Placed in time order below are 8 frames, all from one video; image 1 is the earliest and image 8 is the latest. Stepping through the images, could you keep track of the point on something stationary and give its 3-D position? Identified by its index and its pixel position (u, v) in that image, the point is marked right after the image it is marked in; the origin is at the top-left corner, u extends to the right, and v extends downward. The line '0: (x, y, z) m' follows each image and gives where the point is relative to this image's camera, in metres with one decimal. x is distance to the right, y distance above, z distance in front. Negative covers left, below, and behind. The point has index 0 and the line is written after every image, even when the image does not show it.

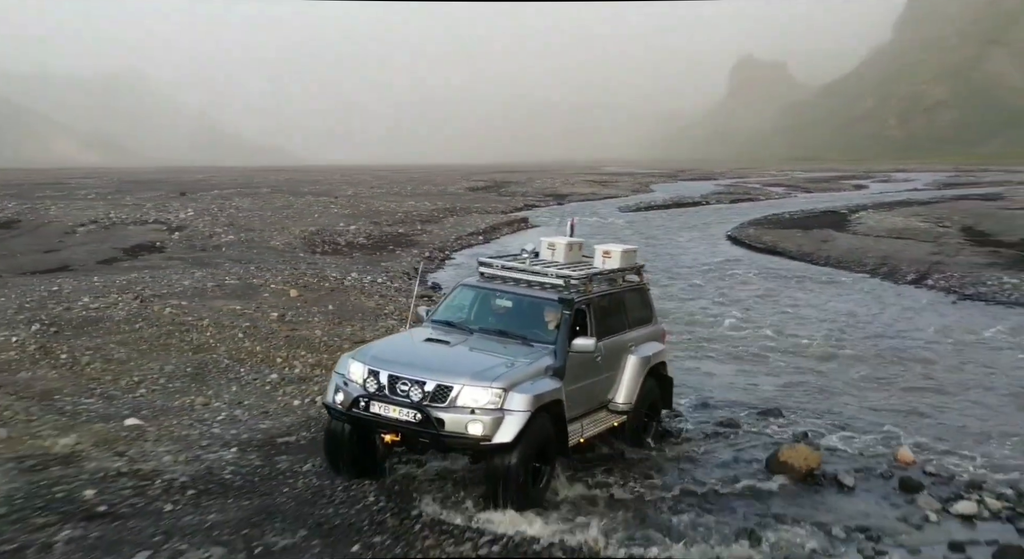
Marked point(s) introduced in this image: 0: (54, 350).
0: (-7.4, -1.1, +13.2) m
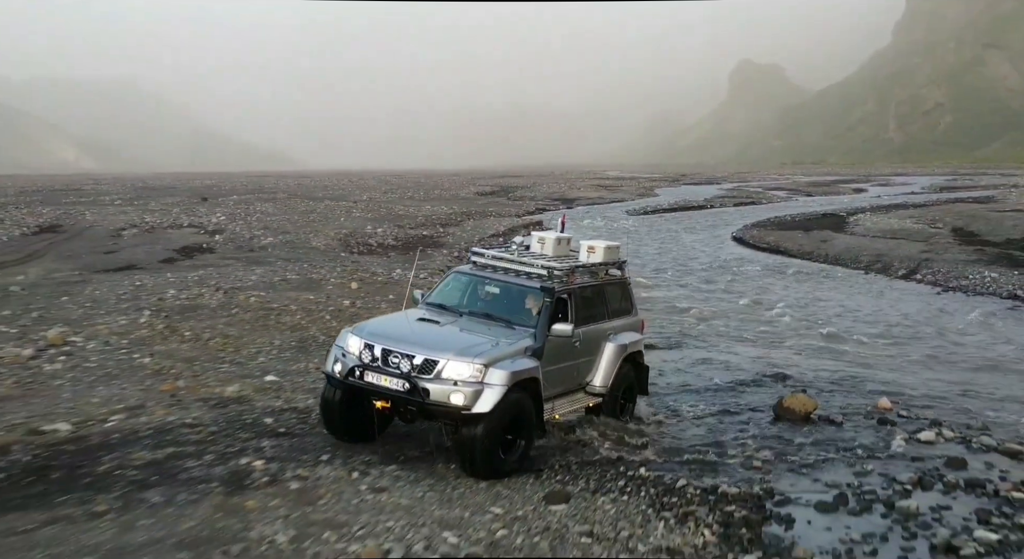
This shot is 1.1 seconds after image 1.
0: (-6.5, -1.0, +15.8) m
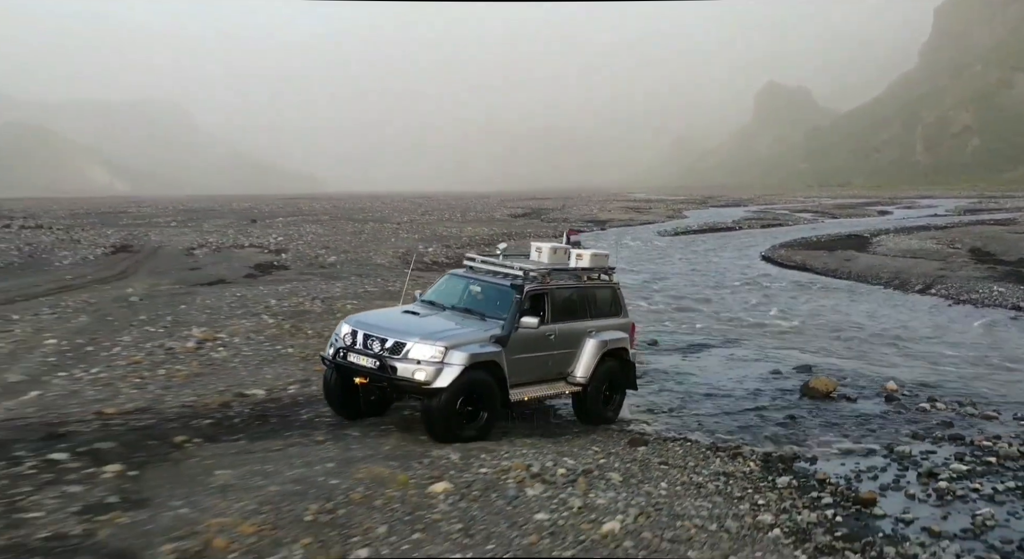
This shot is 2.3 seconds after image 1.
0: (-4.9, -1.1, +19.0) m
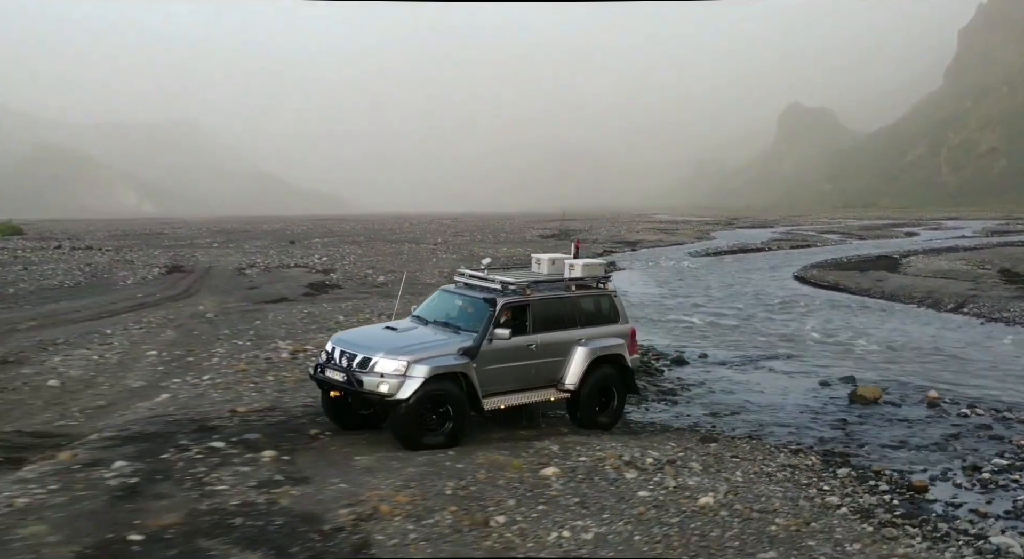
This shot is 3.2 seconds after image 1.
0: (-3.4, -1.6, +20.6) m
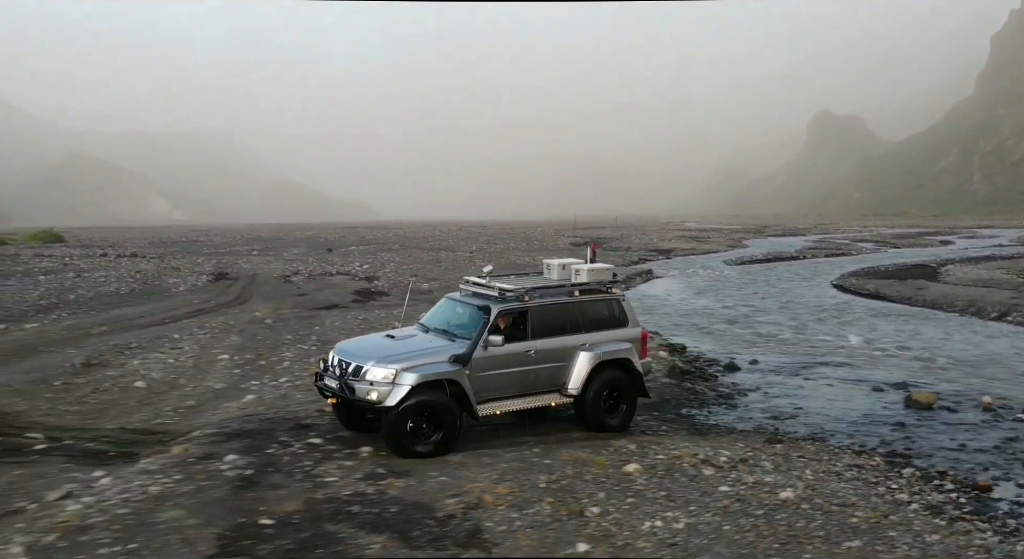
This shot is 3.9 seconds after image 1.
0: (-1.9, -1.8, +21.4) m
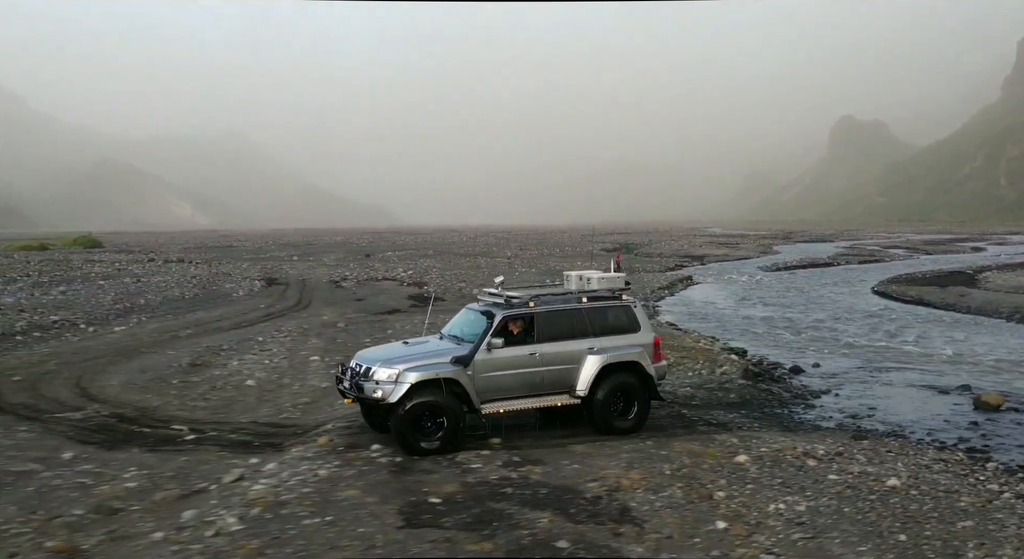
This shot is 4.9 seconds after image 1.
0: (+0.1, -1.9, +22.6) m
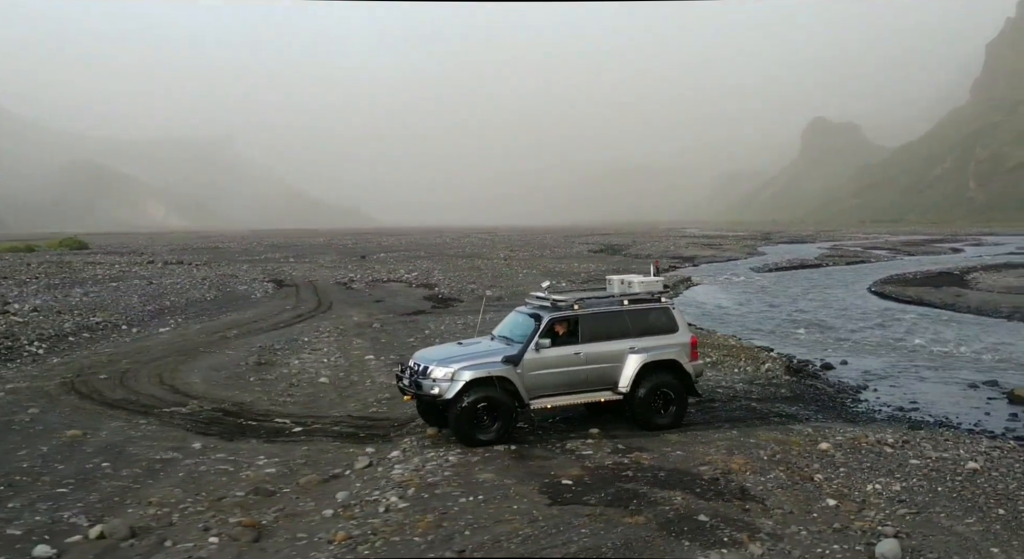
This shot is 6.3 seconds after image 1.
0: (+1.5, -2.0, +23.6) m
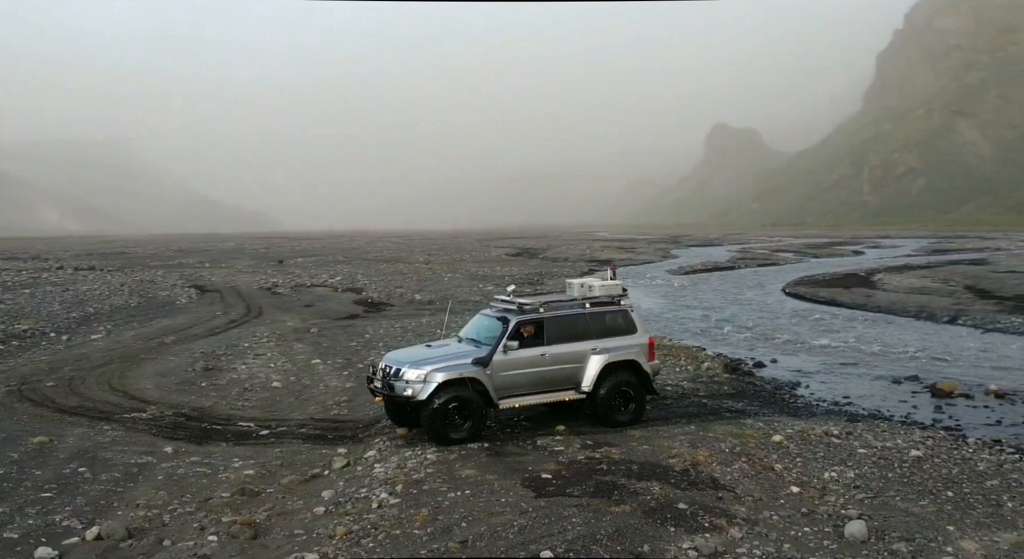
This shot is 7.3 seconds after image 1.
0: (0.0, -2.1, +24.2) m
